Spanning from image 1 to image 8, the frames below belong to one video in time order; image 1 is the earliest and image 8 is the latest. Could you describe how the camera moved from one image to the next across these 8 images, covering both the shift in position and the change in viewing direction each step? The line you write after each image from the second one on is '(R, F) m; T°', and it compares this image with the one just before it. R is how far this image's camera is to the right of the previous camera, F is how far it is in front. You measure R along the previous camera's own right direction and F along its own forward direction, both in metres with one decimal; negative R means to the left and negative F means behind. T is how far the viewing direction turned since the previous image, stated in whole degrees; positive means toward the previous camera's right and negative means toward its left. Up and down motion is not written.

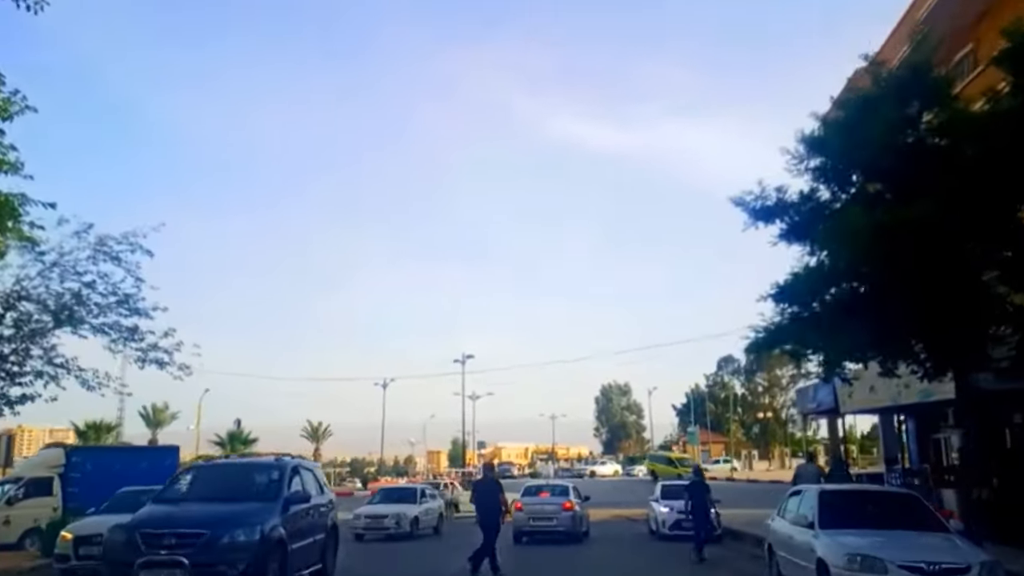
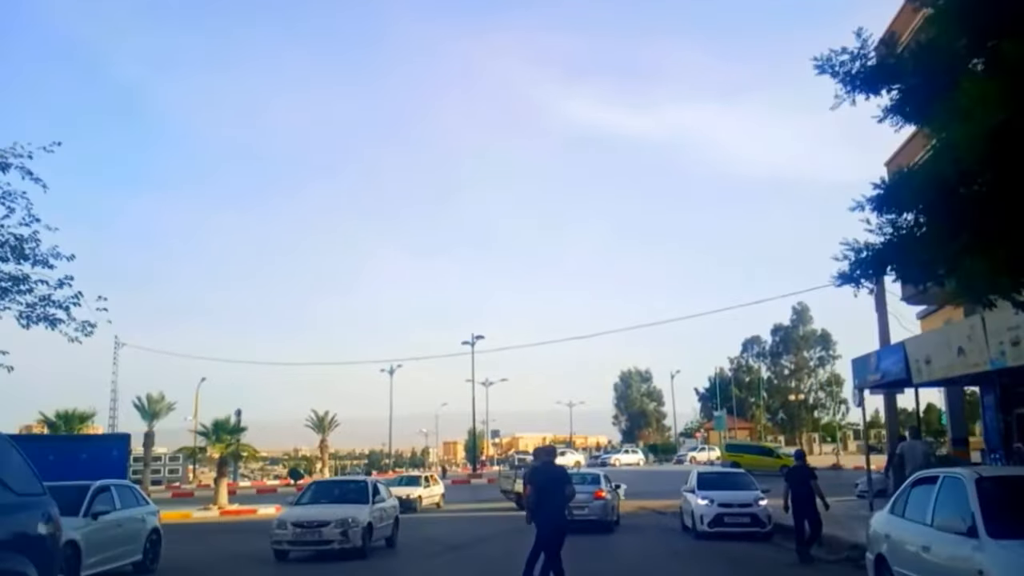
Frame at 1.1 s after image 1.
(+0.2, +4.0) m; -1°
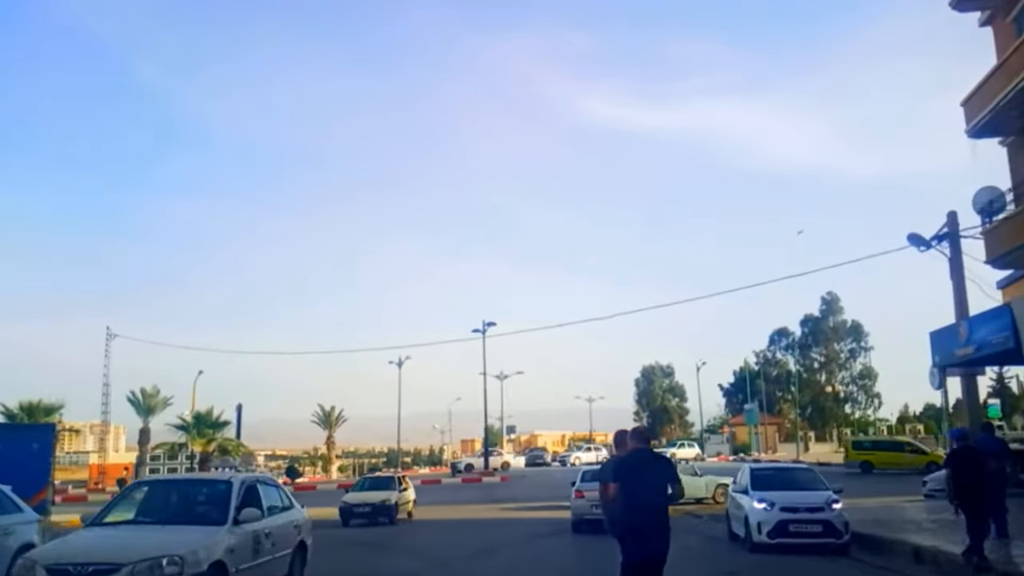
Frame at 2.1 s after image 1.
(+0.2, +4.1) m; -1°
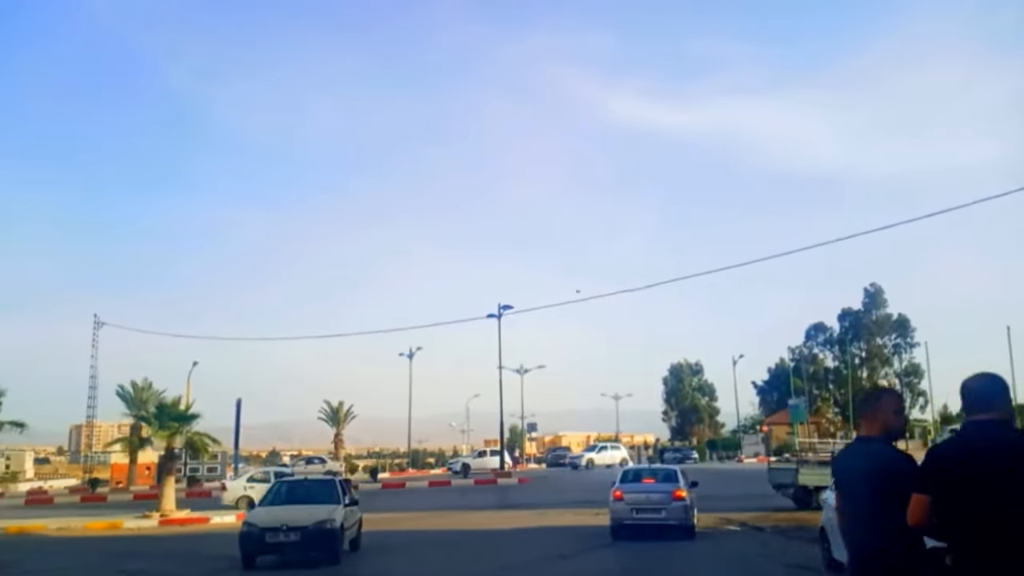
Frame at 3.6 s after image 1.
(+0.3, +5.2) m; -1°
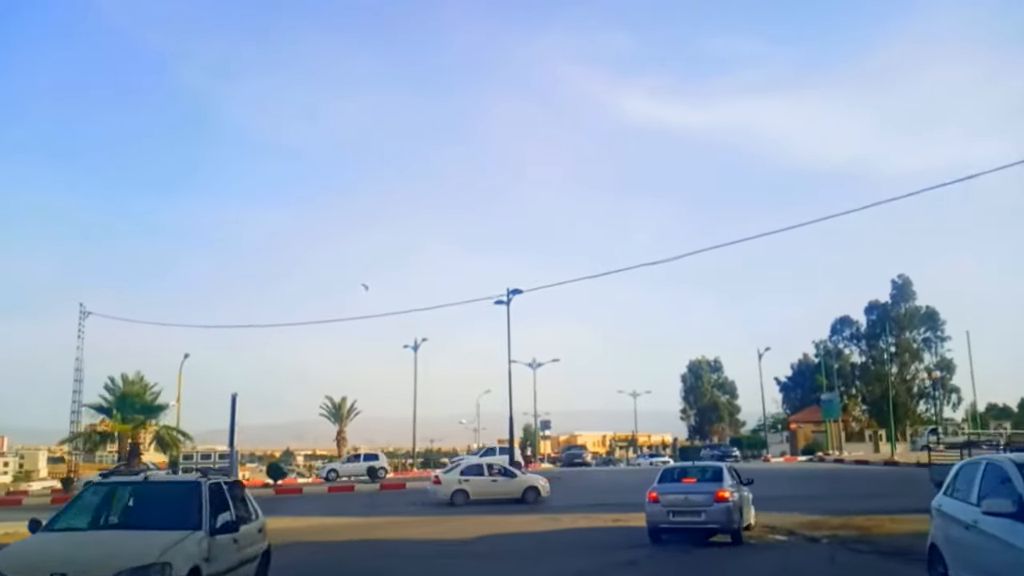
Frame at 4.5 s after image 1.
(+0.2, +3.6) m; -1°
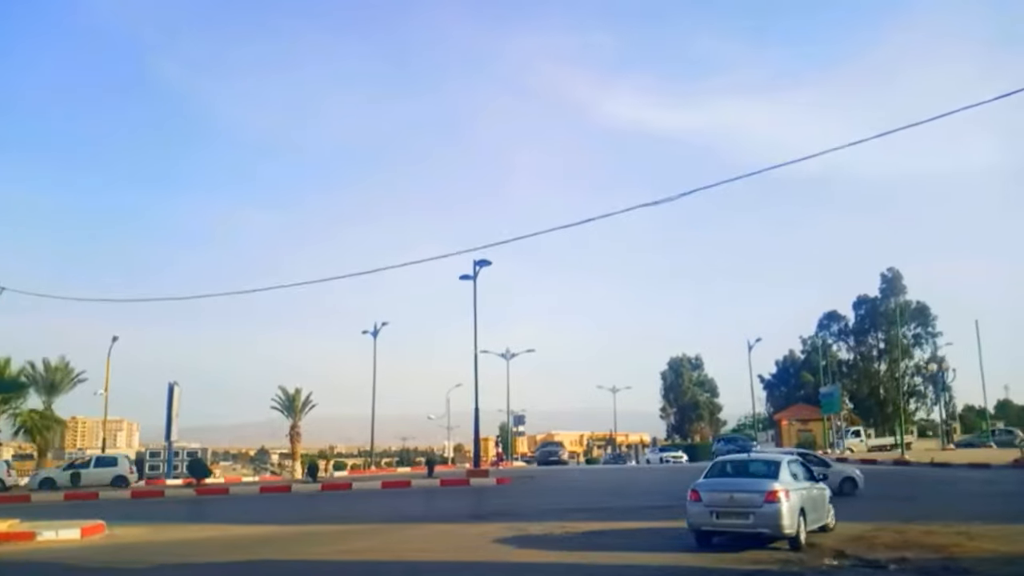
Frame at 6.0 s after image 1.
(+0.4, +5.3) m; +1°
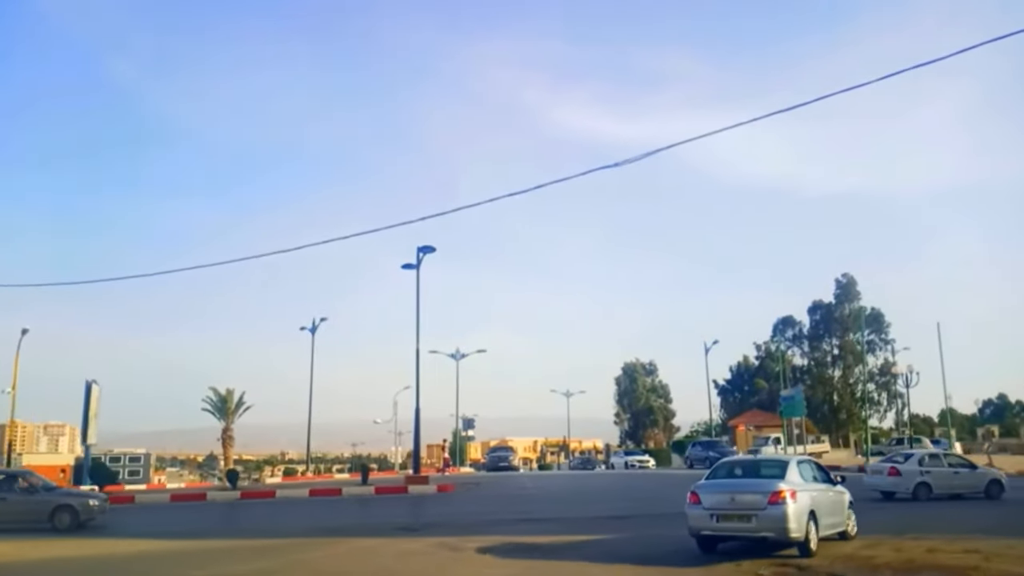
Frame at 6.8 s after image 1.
(+0.3, +2.9) m; +3°
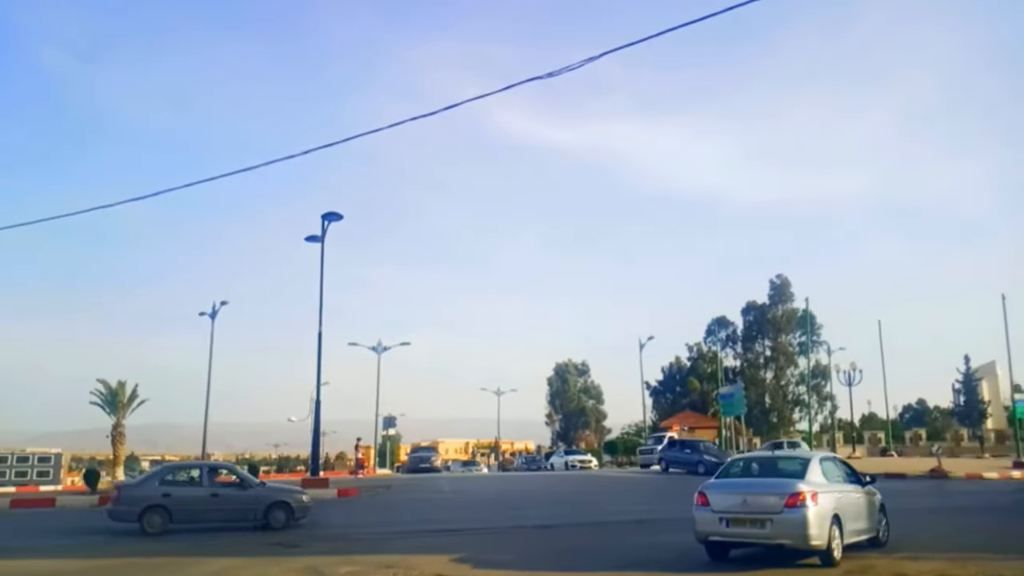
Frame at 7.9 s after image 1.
(+0.5, +3.9) m; +4°
